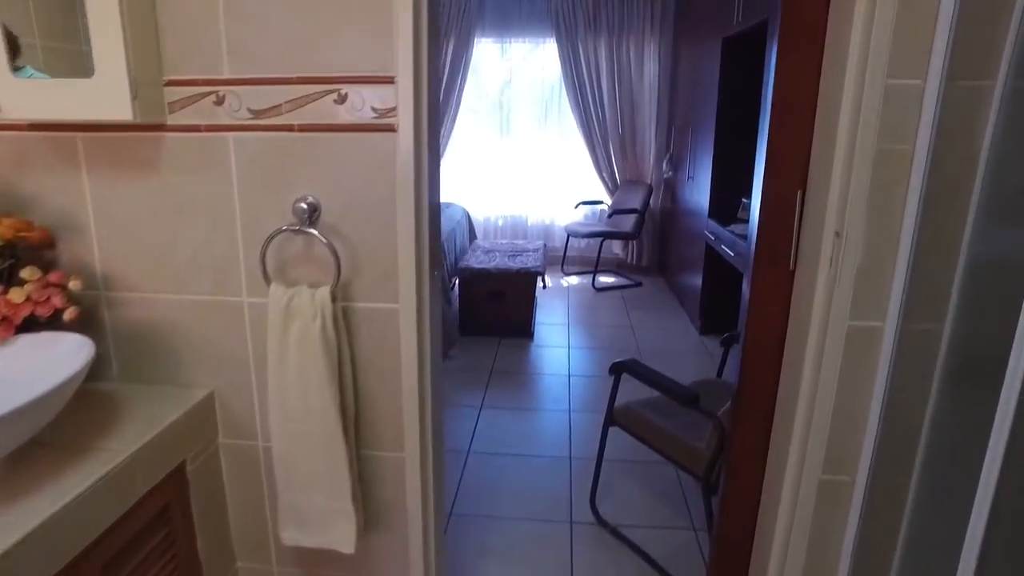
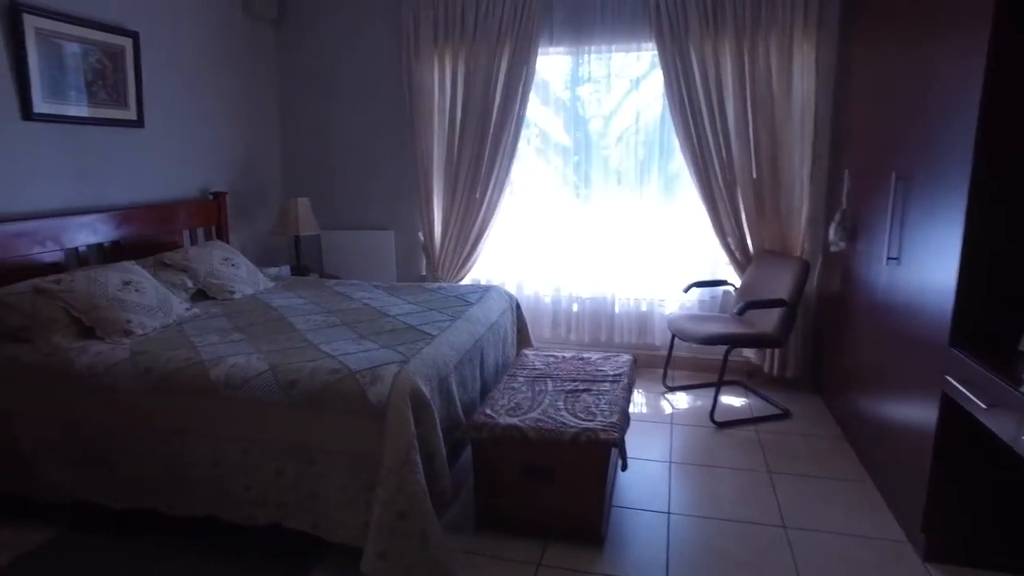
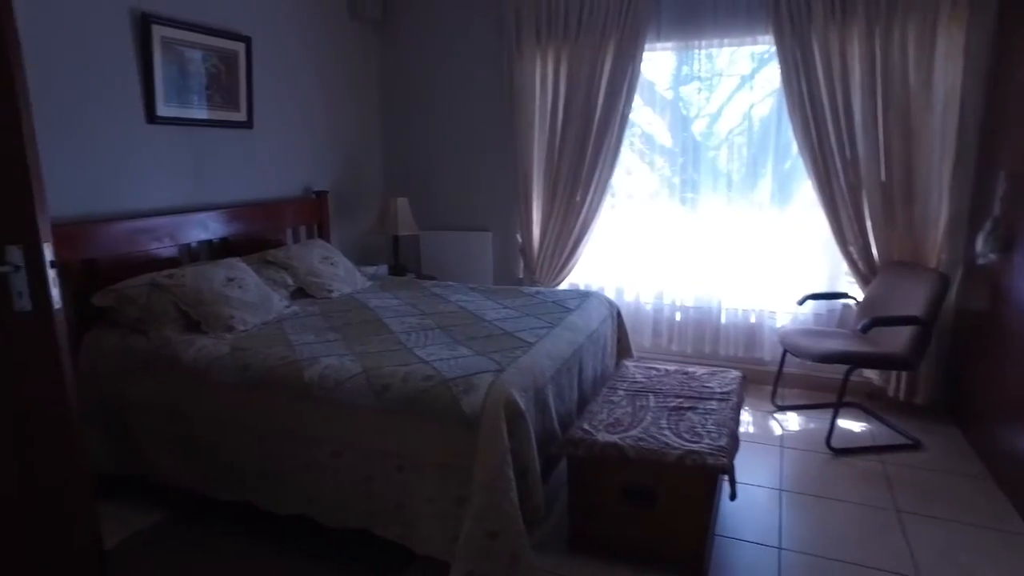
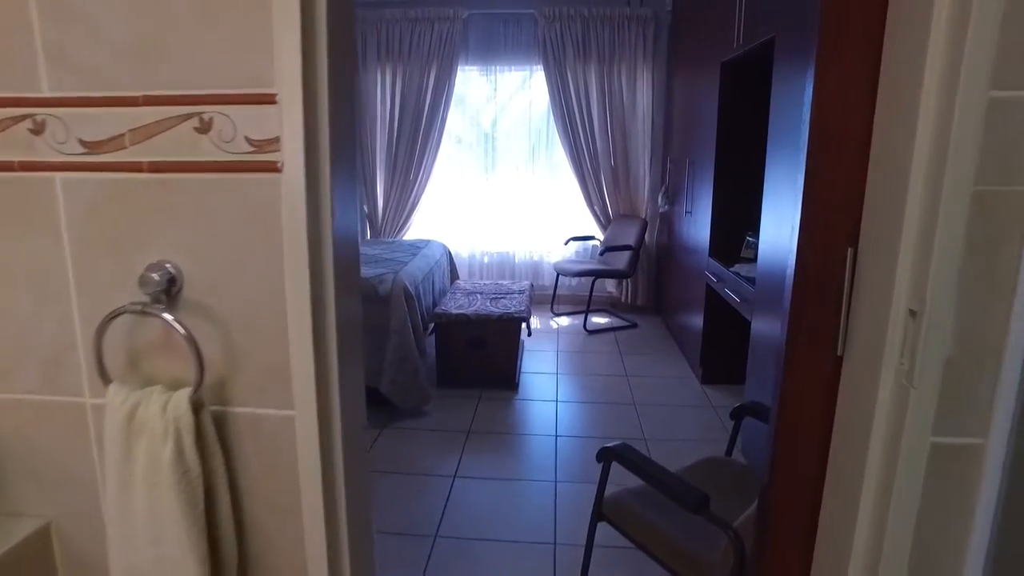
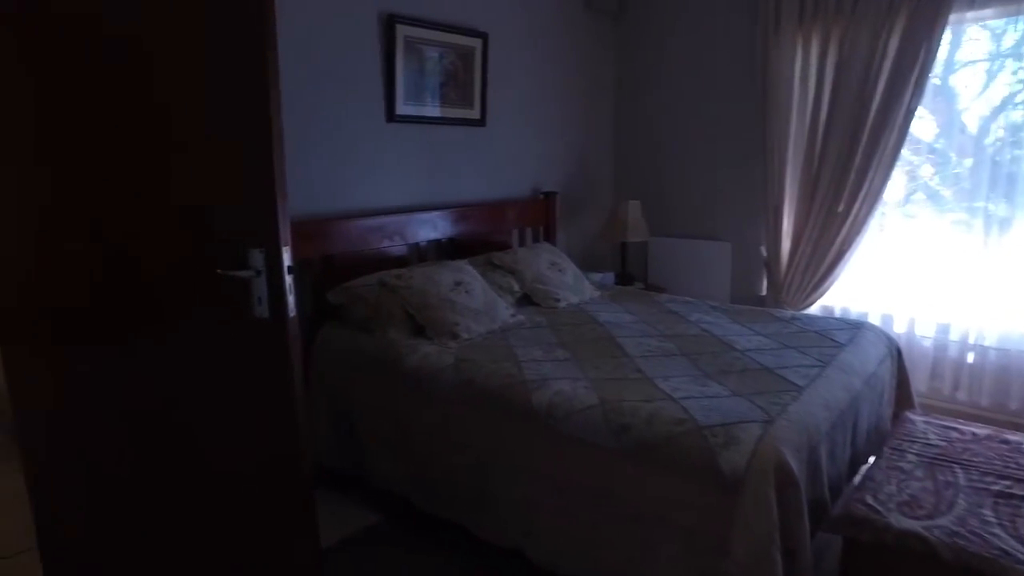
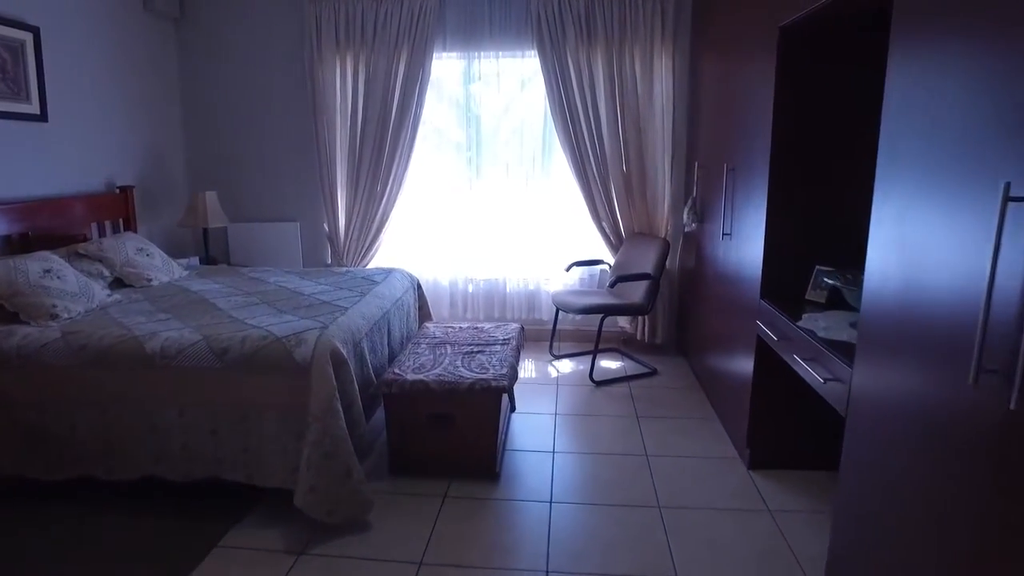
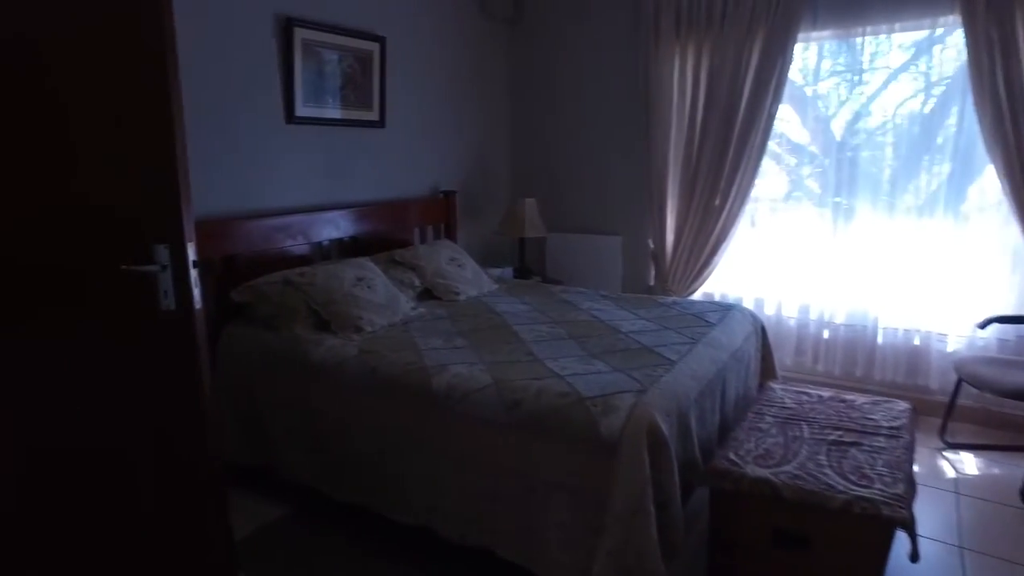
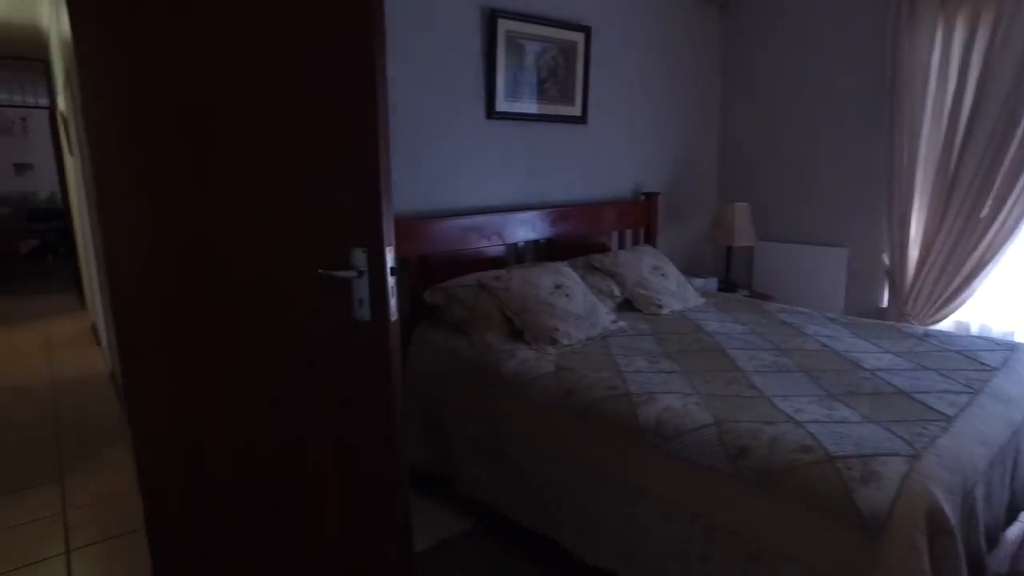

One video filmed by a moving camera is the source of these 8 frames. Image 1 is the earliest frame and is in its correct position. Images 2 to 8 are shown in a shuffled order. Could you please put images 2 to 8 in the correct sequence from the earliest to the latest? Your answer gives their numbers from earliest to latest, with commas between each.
4, 6, 2, 3, 7, 5, 8
